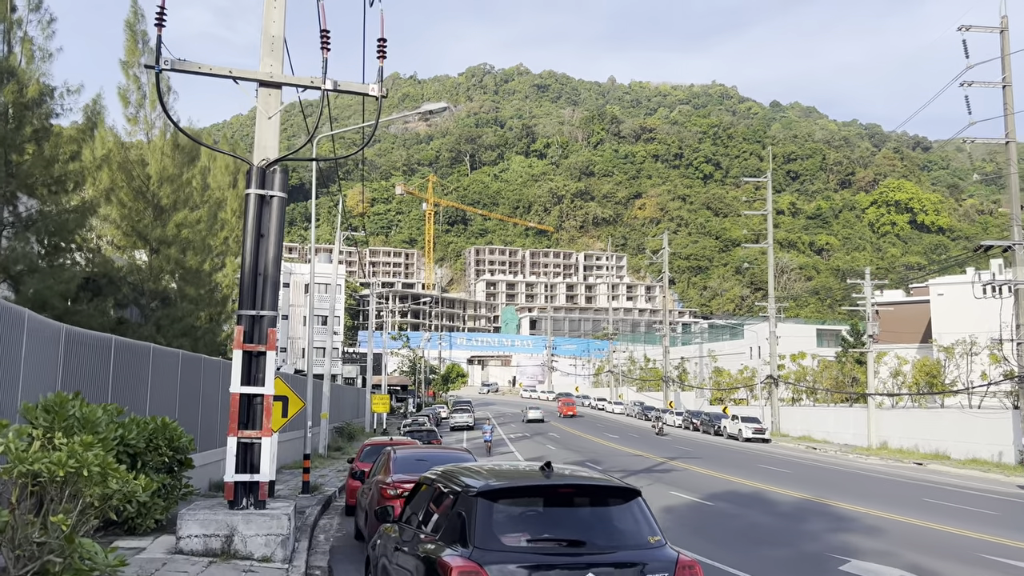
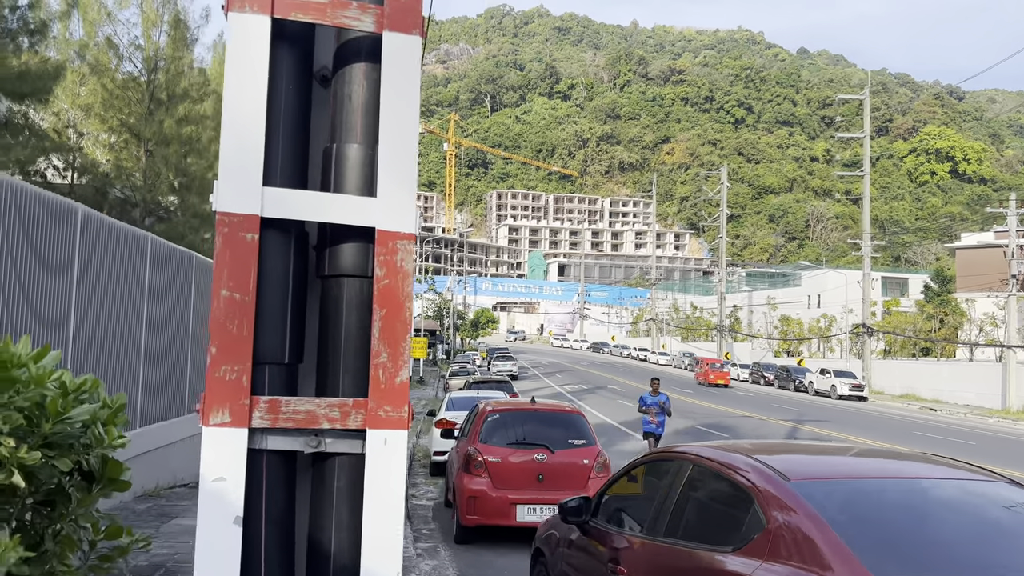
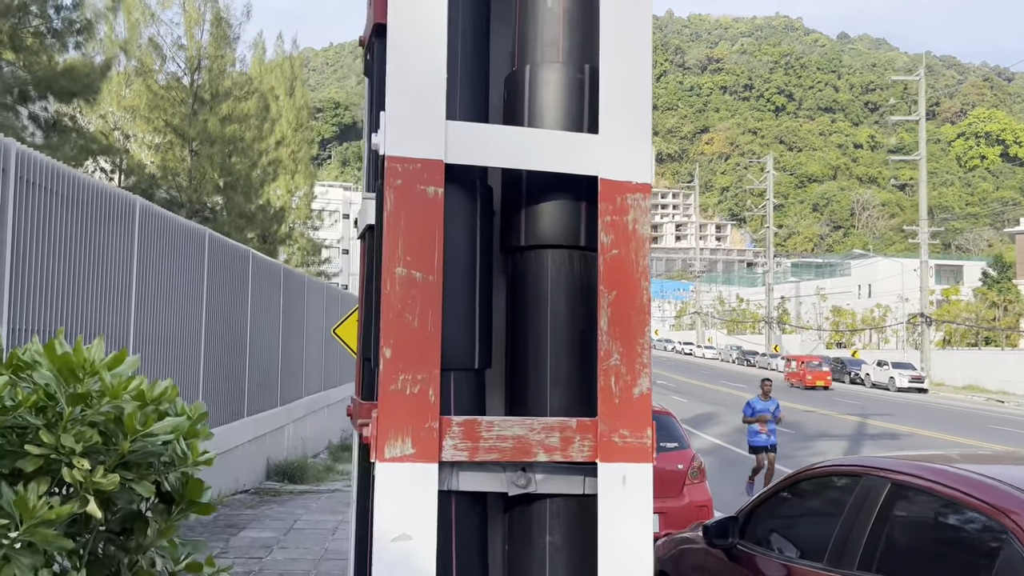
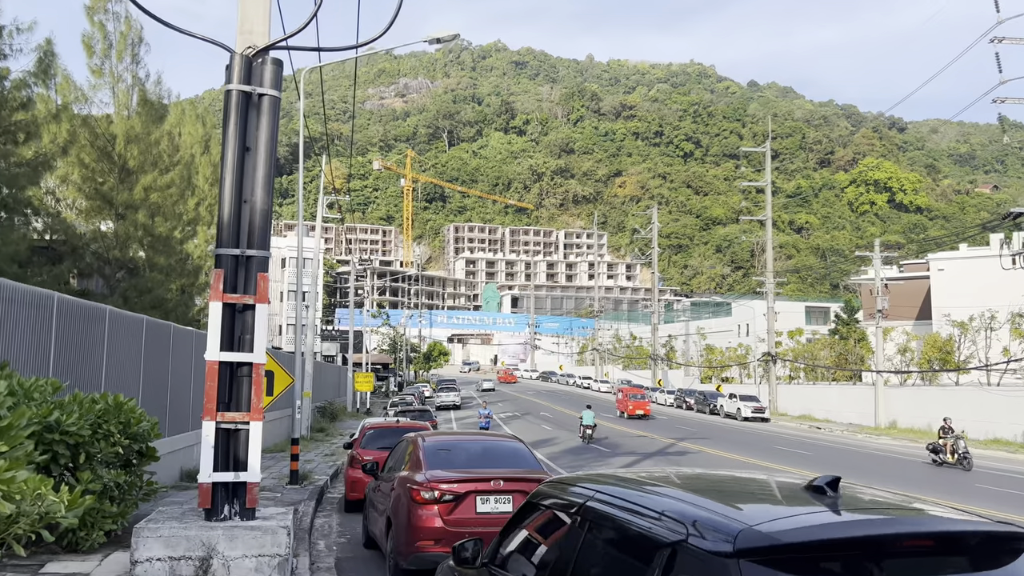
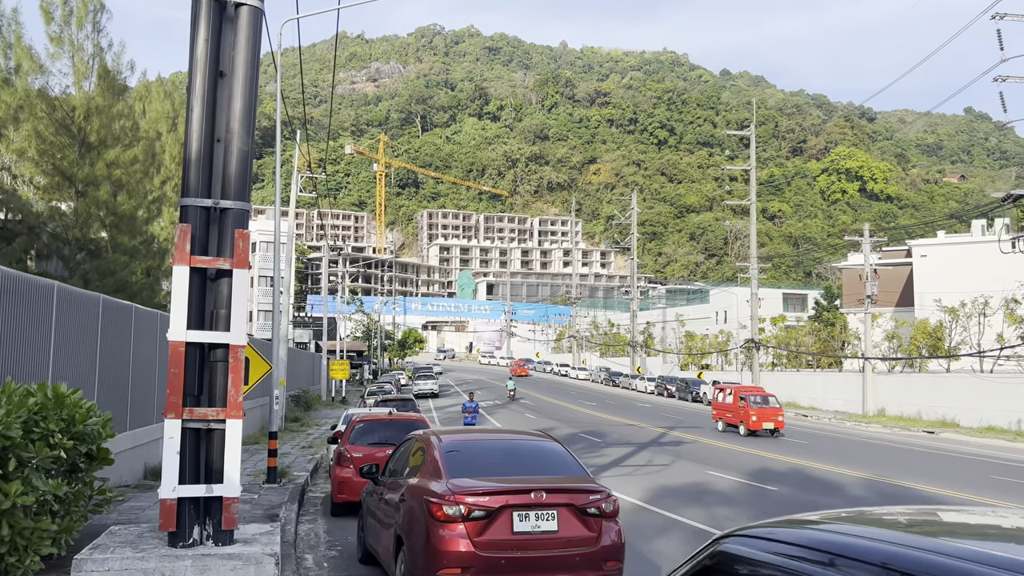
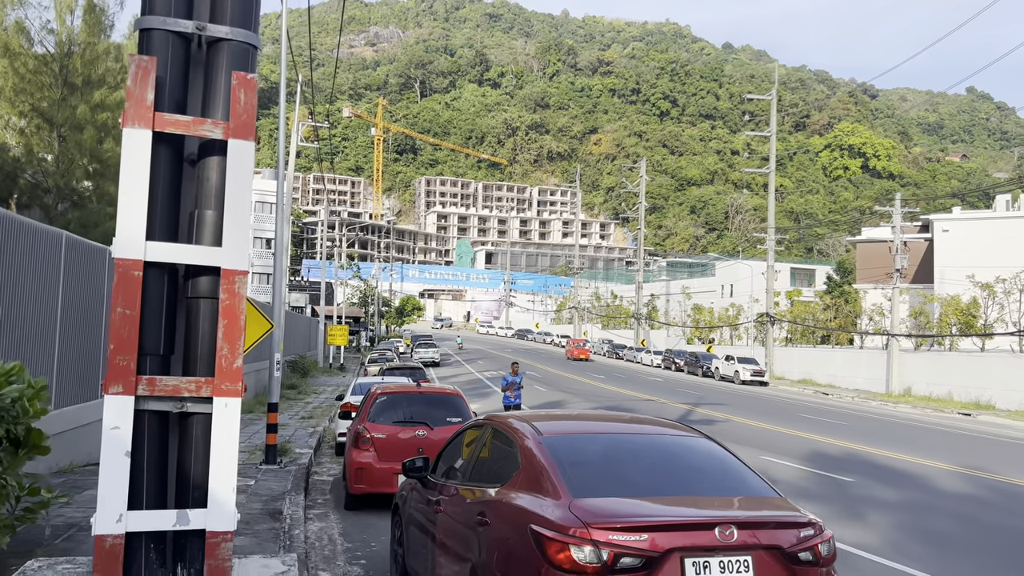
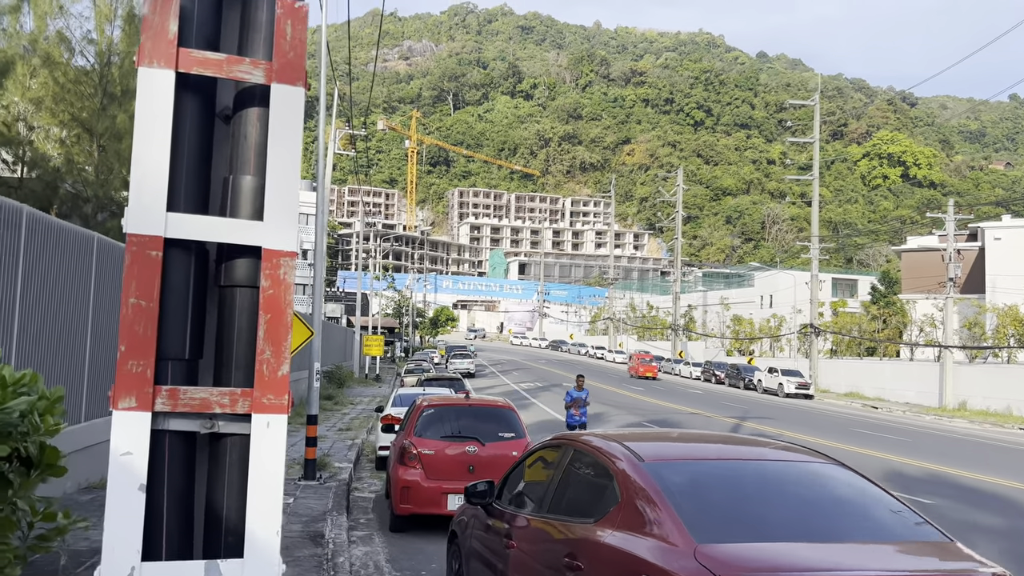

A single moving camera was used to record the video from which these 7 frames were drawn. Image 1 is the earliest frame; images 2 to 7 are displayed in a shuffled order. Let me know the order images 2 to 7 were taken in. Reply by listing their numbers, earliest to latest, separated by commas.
4, 5, 6, 7, 2, 3
